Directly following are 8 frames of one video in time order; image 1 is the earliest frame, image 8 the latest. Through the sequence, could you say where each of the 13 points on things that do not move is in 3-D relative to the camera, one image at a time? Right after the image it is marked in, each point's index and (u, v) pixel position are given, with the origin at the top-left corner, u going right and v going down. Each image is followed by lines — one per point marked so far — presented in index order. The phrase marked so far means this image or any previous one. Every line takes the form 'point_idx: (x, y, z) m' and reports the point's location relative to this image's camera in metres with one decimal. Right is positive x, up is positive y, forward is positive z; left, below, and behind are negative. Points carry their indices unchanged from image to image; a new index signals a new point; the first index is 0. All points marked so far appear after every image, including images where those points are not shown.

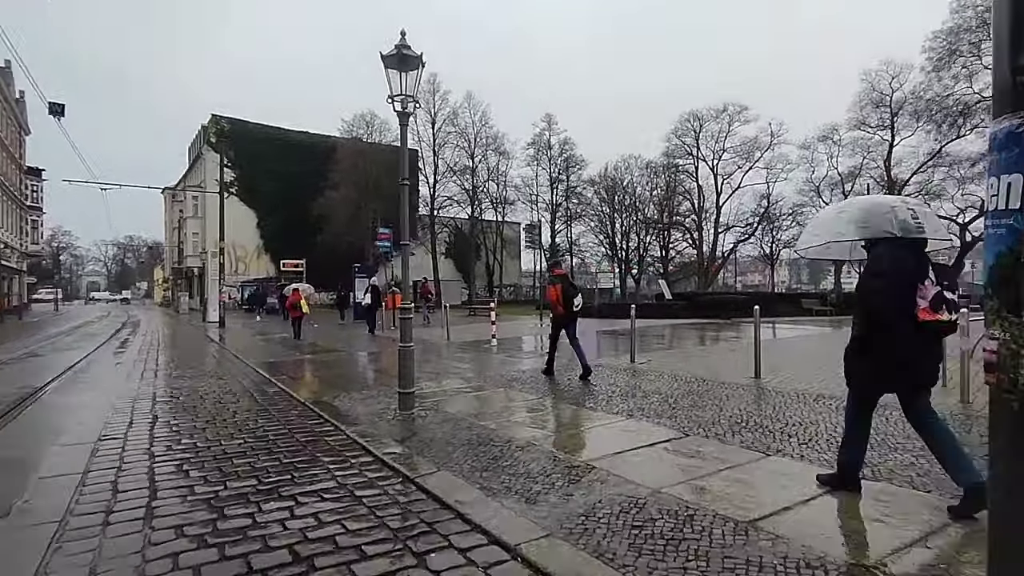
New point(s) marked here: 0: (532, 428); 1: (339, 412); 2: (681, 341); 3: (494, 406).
0: (+0.2, -1.5, +6.0) m
1: (-2.2, -1.6, +7.3) m
2: (+5.2, -1.7, +18.1) m
3: (-0.3, -1.5, +7.3) m
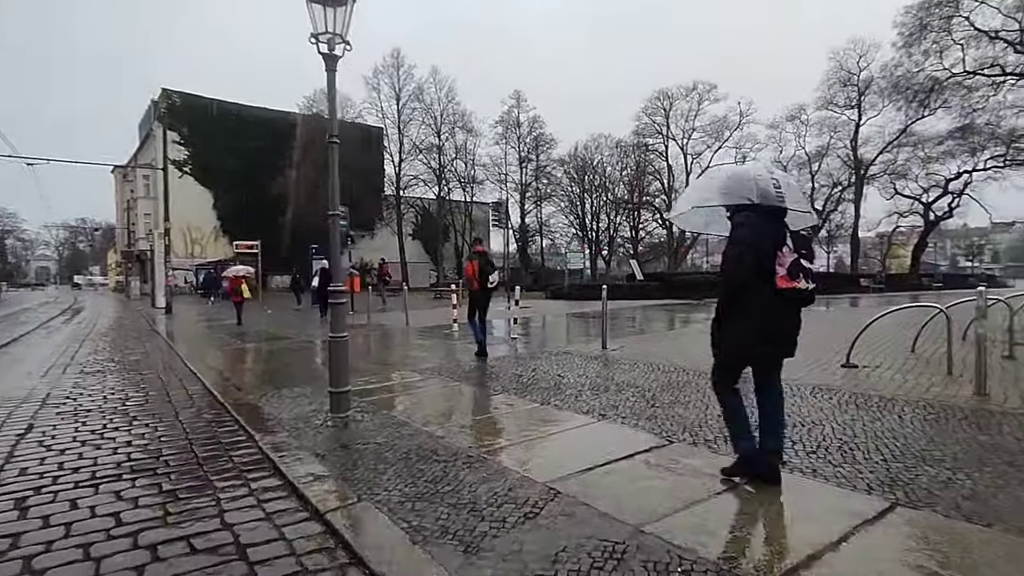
0: (-0.2, -1.3, +5.0) m
1: (-2.7, -1.3, +6.1) m
2: (+4.2, -1.1, +17.3) m
3: (-0.8, -1.3, +6.3) m
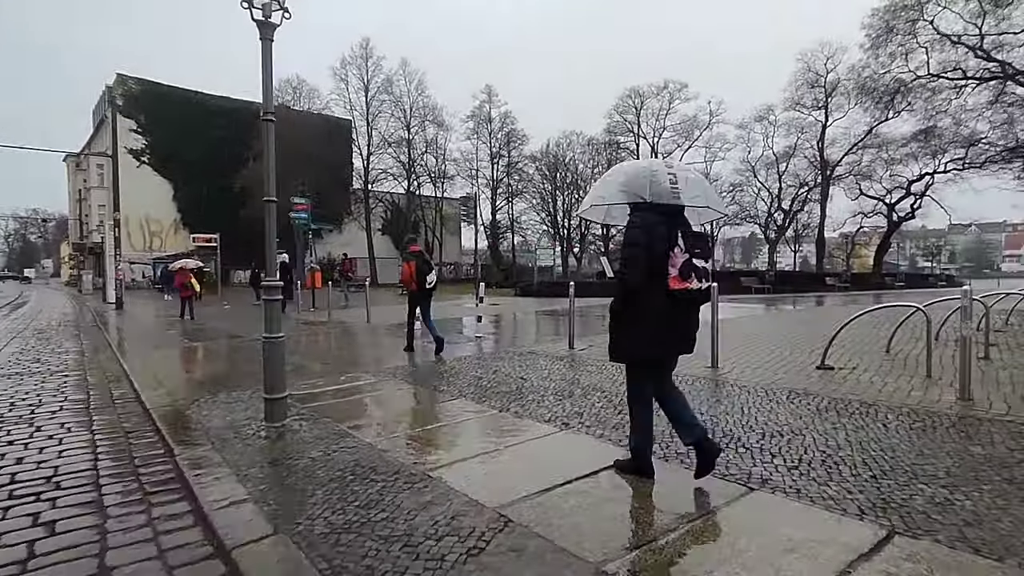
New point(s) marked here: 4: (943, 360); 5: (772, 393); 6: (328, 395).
0: (-0.6, -1.2, +4.5) m
1: (-3.1, -1.3, +5.5) m
2: (+3.2, -1.1, +17.0) m
3: (-1.2, -1.2, +5.7) m
4: (+5.4, -0.9, +7.3) m
5: (+2.6, -1.0, +5.8) m
6: (-2.1, -1.2, +6.6) m
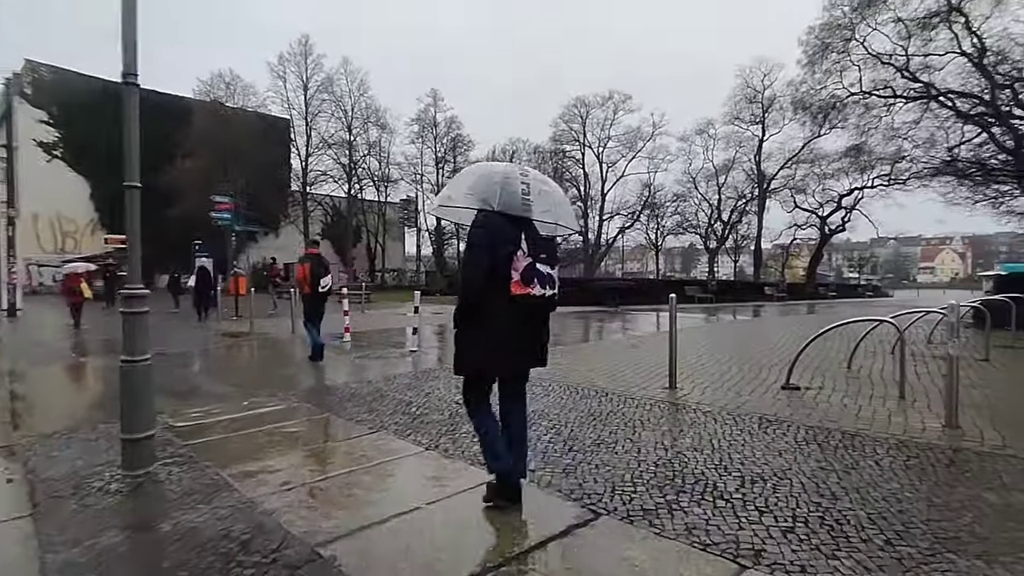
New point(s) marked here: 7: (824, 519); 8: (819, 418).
0: (-1.1, -1.3, +3.5) m
1: (-3.6, -1.4, +4.2) m
2: (+1.6, -1.3, +16.2) m
3: (-1.8, -1.3, +4.7) m
4: (+4.7, -1.1, +6.9) m
5: (+2.0, -1.2, +5.1) m
6: (-2.7, -1.3, +5.4) m
7: (+1.7, -1.2, +3.1) m
8: (+2.7, -1.1, +5.1) m
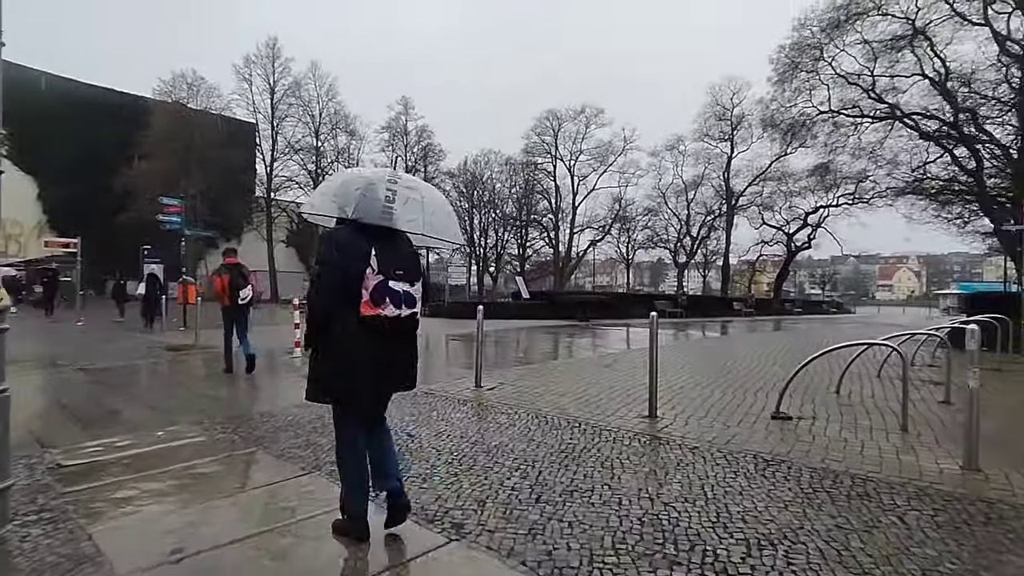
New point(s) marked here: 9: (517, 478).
0: (-1.3, -1.4, +2.7) m
1: (-3.9, -1.4, +3.3) m
2: (+0.7, -1.7, +15.6) m
3: (-2.1, -1.4, +3.8) m
4: (+4.3, -1.3, +6.4) m
5: (+1.7, -1.3, +4.4) m
6: (-3.0, -1.4, +4.5) m
7: (+1.4, -1.3, +2.5) m
8: (+2.4, -1.3, +4.5) m
9: (0.0, -1.3, +4.1) m
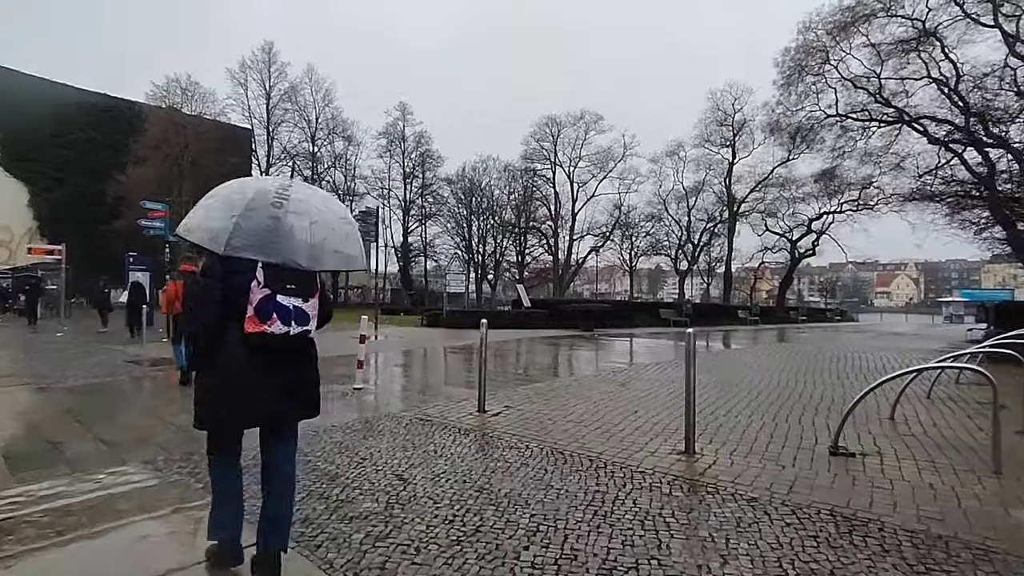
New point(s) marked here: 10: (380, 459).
0: (-1.2, -1.5, +1.8) m
1: (-3.8, -1.5, +2.4) m
2: (+0.7, -1.9, +14.7) m
3: (-2.0, -1.5, +2.9) m
4: (+4.4, -1.4, +5.5) m
5: (+1.8, -1.4, +3.5) m
6: (-2.9, -1.5, +3.6) m
7: (+1.6, -1.4, +1.6) m
8: (+2.5, -1.4, +3.6) m
9: (+0.1, -1.4, +3.2) m
10: (-1.0, -1.4, +4.6) m
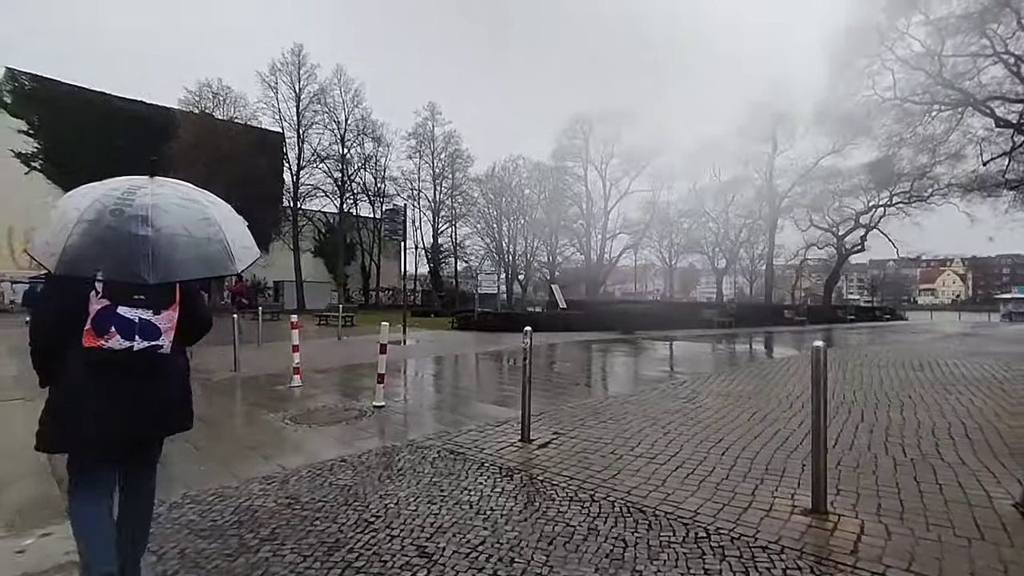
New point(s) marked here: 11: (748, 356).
0: (-1.0, -1.5, +0.6) m
1: (-3.5, -1.5, +1.3) m
2: (+1.6, -1.9, +13.3) m
3: (-1.7, -1.5, +1.8) m
4: (+4.8, -1.3, +4.0) m
5: (+2.1, -1.4, +2.2) m
6: (-2.6, -1.5, +2.5) m
7: (+1.8, -1.4, +0.2) m
8: (+2.8, -1.4, +2.2) m
9: (+0.4, -1.4, +1.9) m
10: (-0.6, -1.4, +3.4) m
11: (+7.8, -2.1, +18.7) m
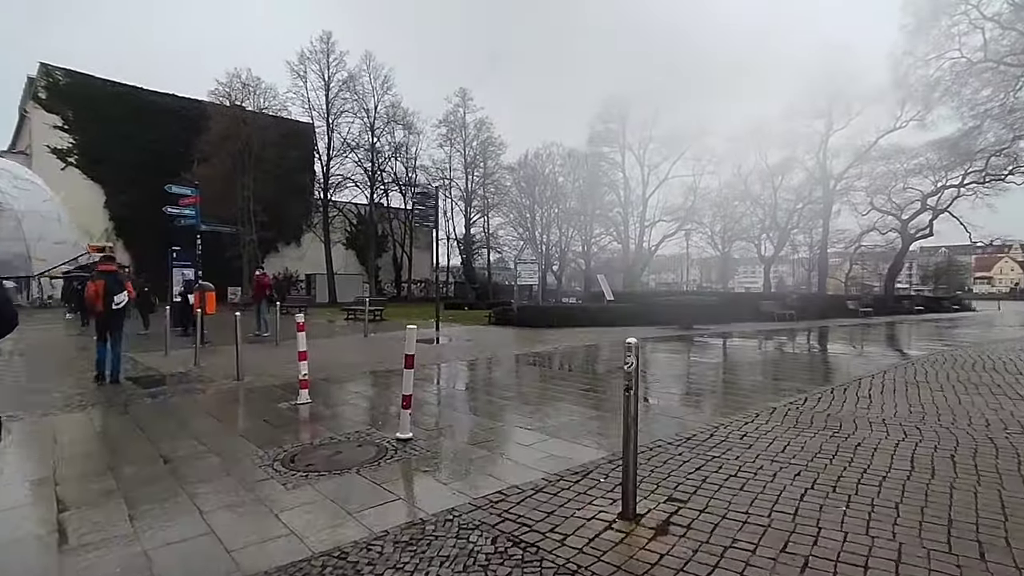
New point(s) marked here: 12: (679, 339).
0: (-0.7, -1.5, -1.3) m
1: (-3.2, -1.5, -0.4) m
2: (+2.6, -1.7, +11.3) m
3: (-1.3, -1.5, -0.1) m
4: (+5.2, -1.3, +1.8) m
5: (+2.5, -1.3, +0.1) m
6: (-2.2, -1.5, +0.7) m
7: (+2.0, -1.4, -1.8) m
8: (+3.2, -1.3, +0.1) m
9: (+0.8, -1.4, 0.0) m
10: (-0.2, -1.4, +1.5) m
11: (+9.0, -1.8, +16.4) m
12: (+5.7, -1.6, +19.3) m
